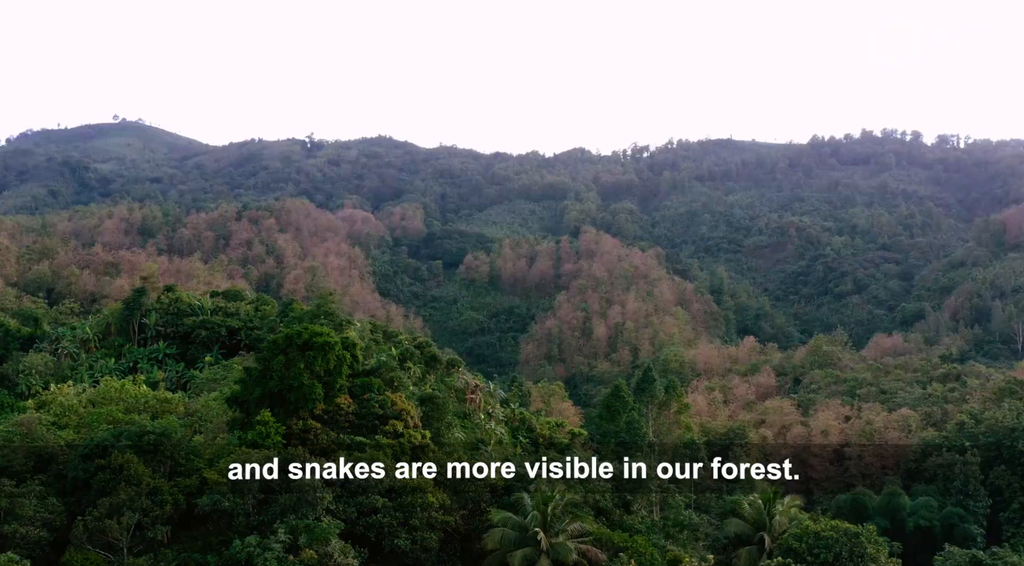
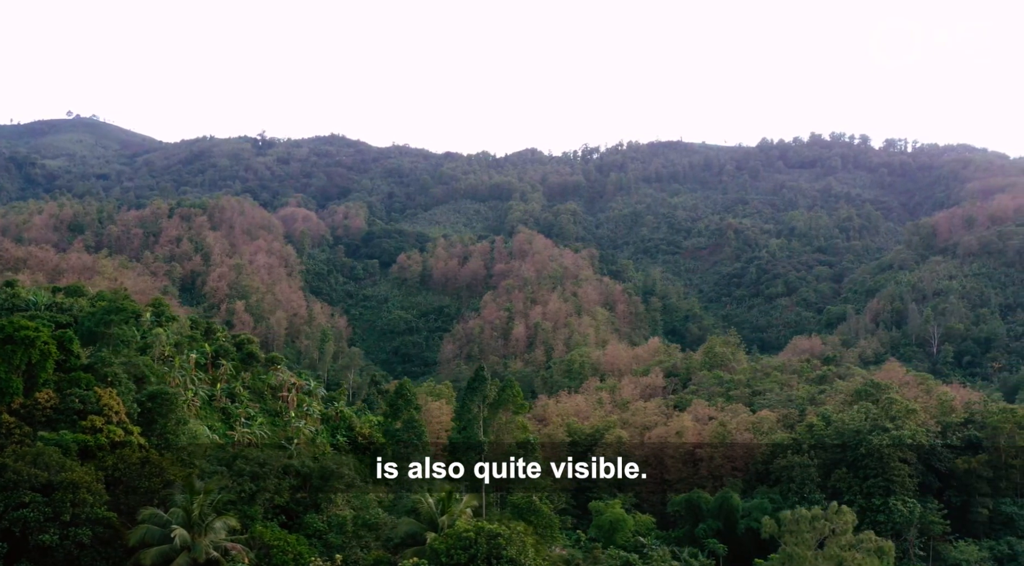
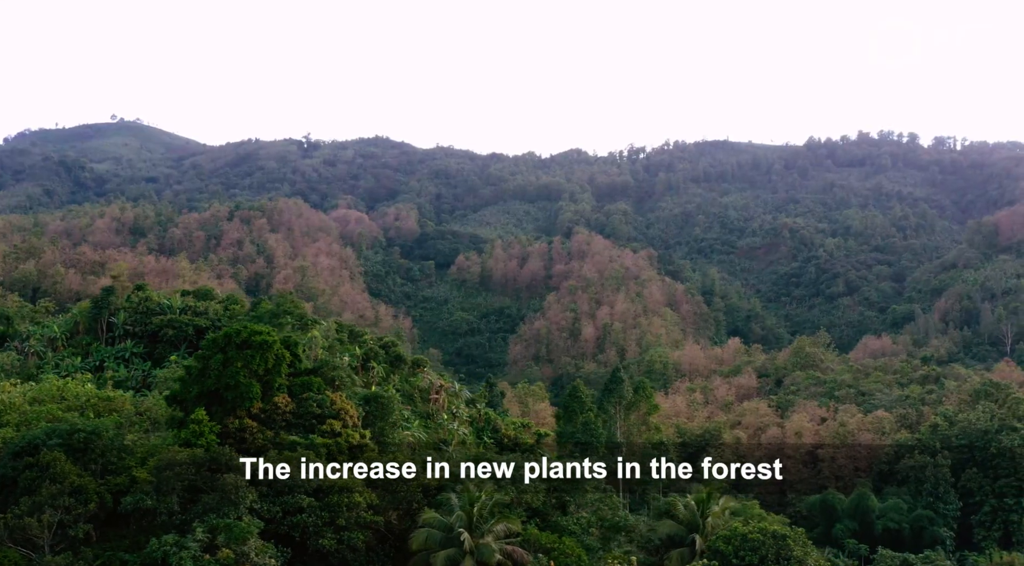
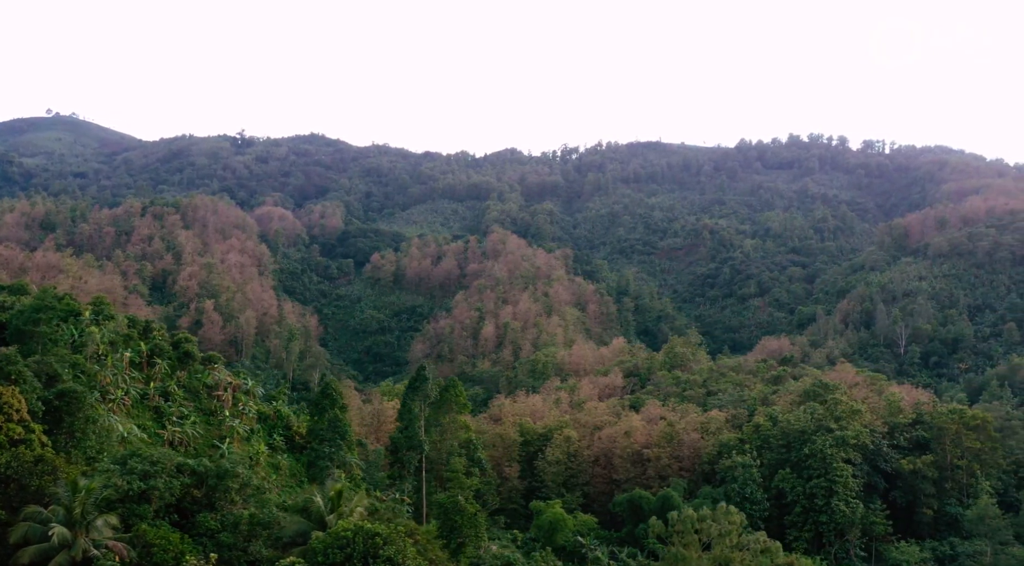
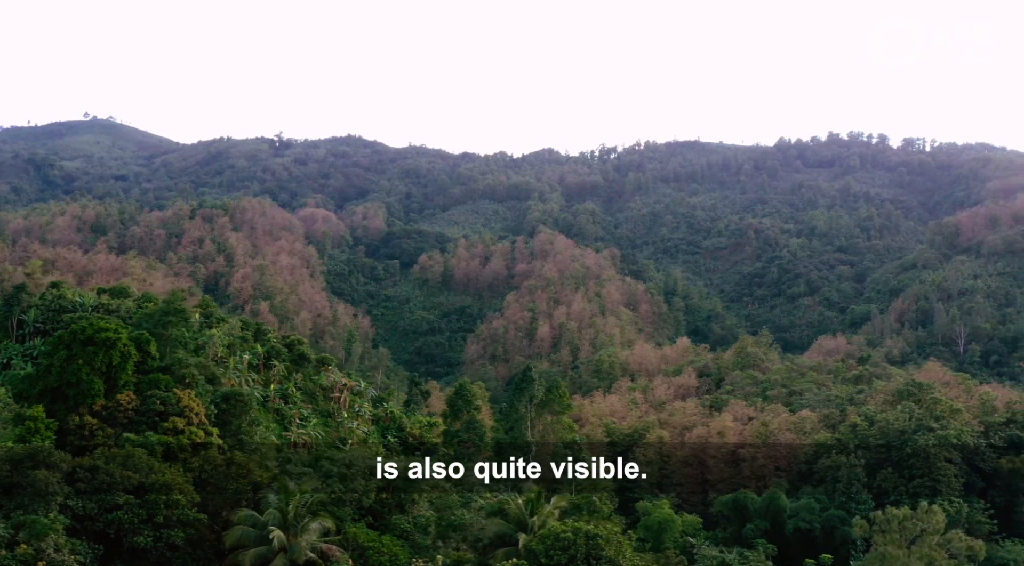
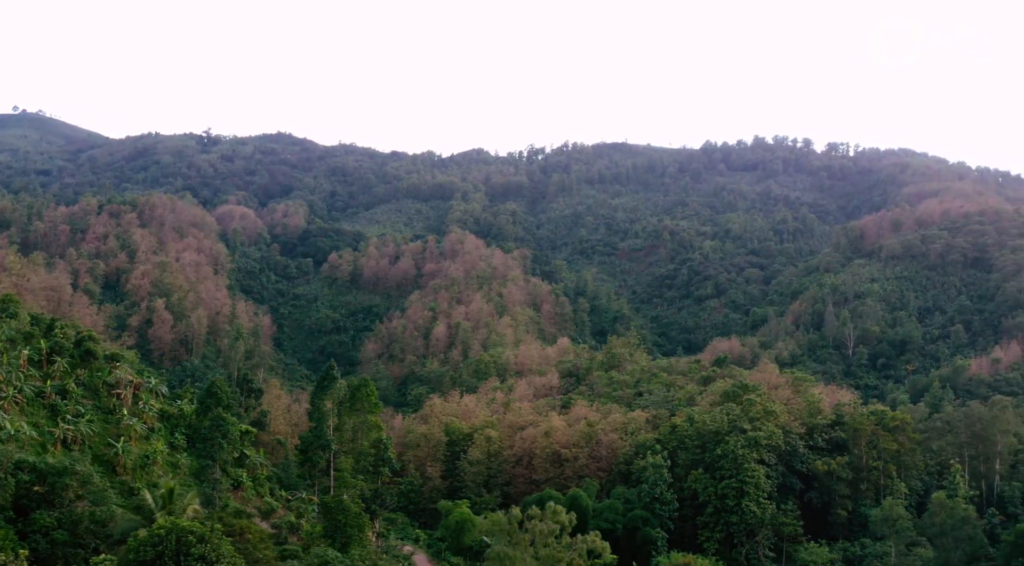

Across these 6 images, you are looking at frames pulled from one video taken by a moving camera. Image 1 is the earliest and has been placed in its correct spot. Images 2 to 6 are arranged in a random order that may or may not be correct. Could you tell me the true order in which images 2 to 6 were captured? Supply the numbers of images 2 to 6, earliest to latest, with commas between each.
3, 5, 2, 4, 6
